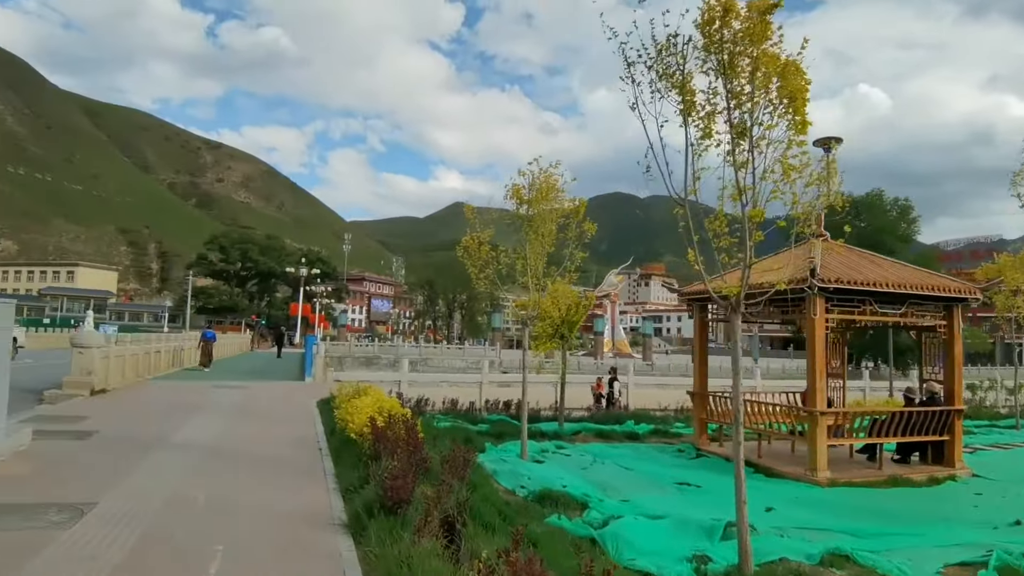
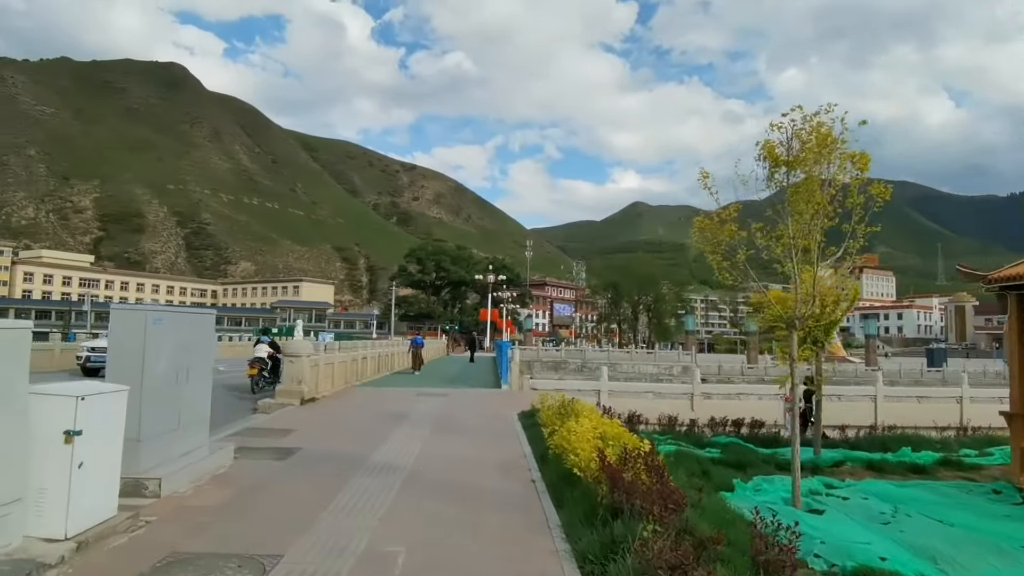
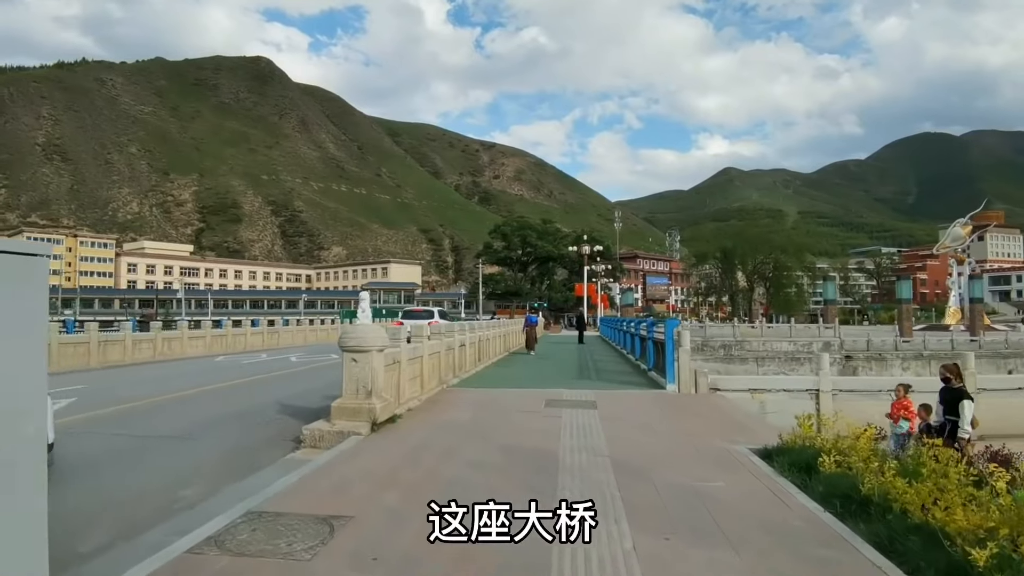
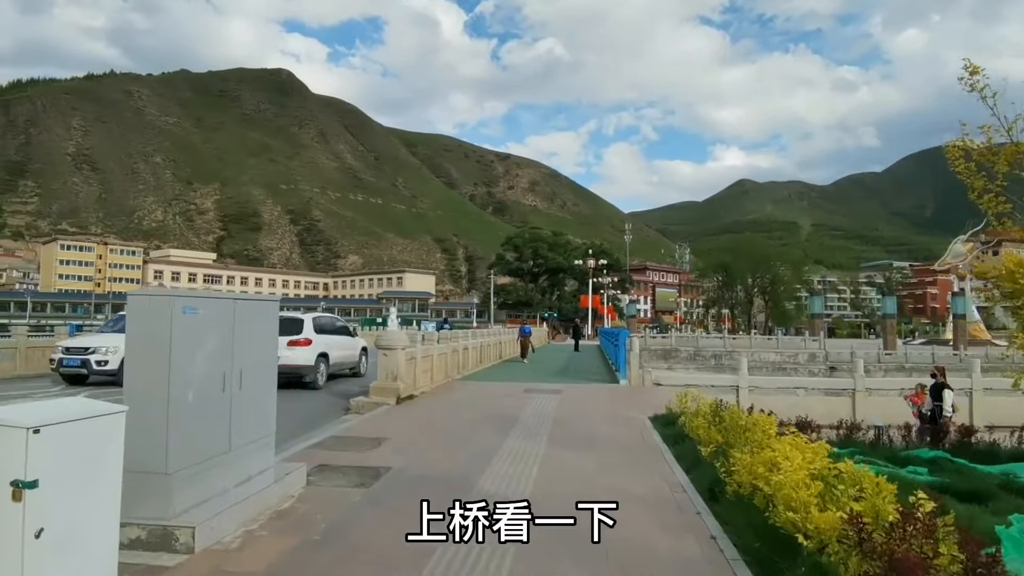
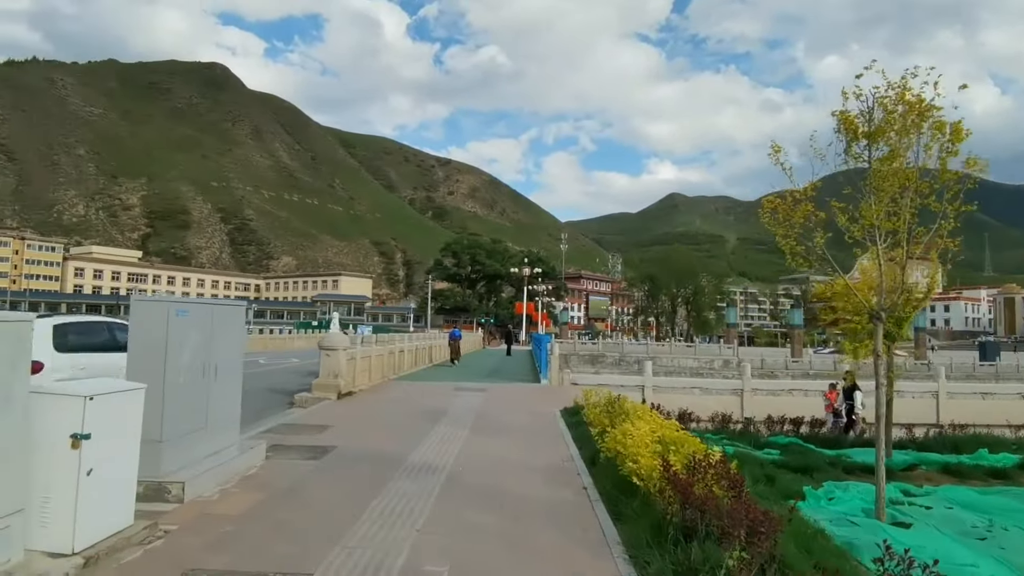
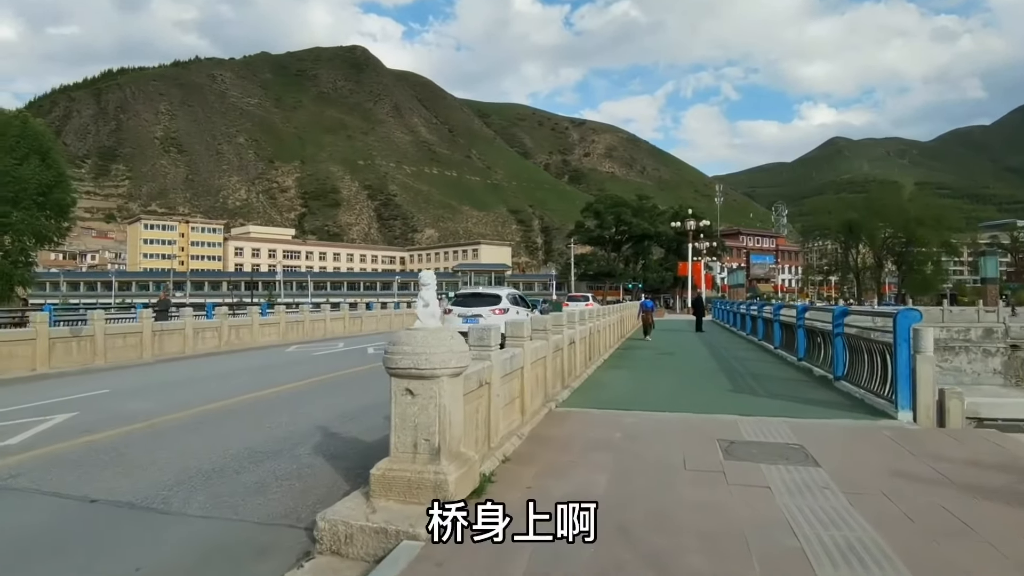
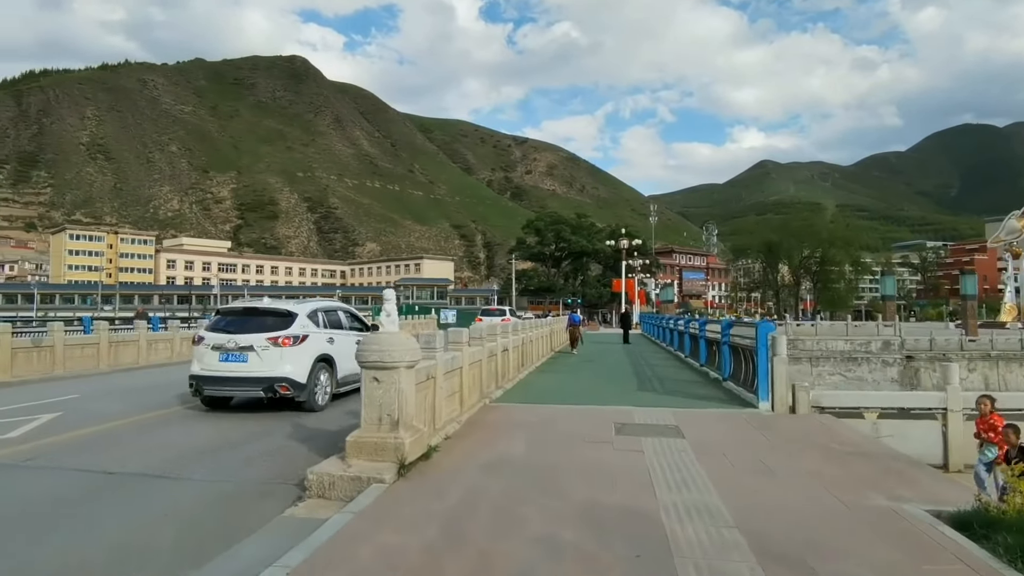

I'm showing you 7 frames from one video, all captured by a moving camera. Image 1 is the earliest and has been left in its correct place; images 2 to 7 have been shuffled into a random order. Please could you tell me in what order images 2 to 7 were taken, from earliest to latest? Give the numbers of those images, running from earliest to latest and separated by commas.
2, 5, 4, 3, 7, 6
